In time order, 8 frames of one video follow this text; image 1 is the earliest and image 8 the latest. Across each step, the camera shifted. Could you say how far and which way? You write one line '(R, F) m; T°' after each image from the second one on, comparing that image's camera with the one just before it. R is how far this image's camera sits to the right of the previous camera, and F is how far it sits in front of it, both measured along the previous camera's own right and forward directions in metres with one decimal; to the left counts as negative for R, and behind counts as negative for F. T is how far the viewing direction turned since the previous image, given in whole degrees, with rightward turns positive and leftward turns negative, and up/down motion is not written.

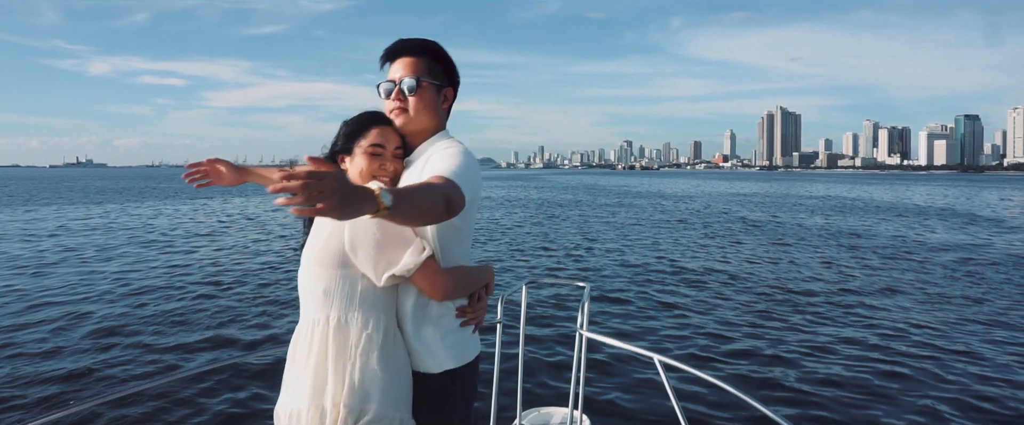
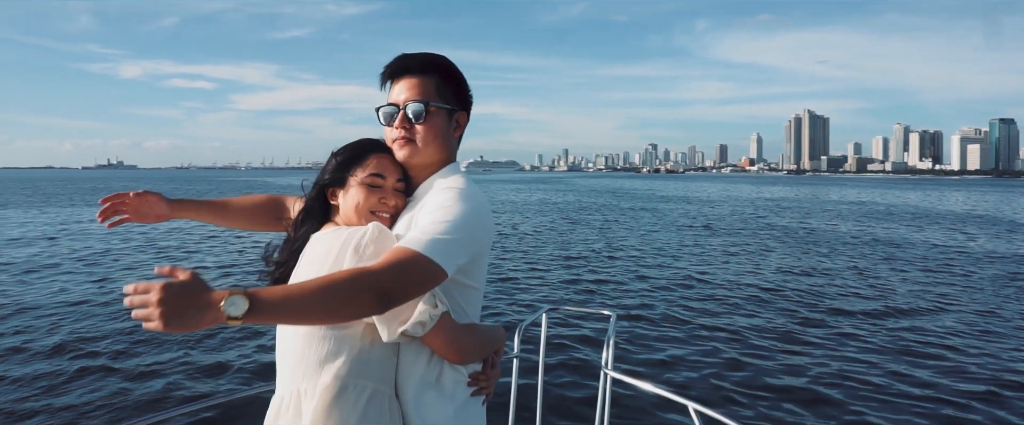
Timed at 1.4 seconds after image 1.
(+0.1, +0.5) m; -2°
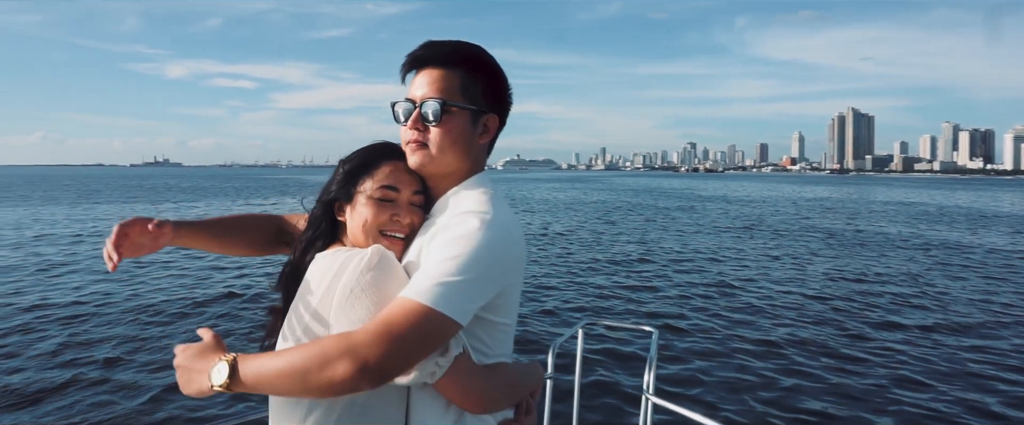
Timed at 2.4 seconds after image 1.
(+0.1, +0.4) m; -3°
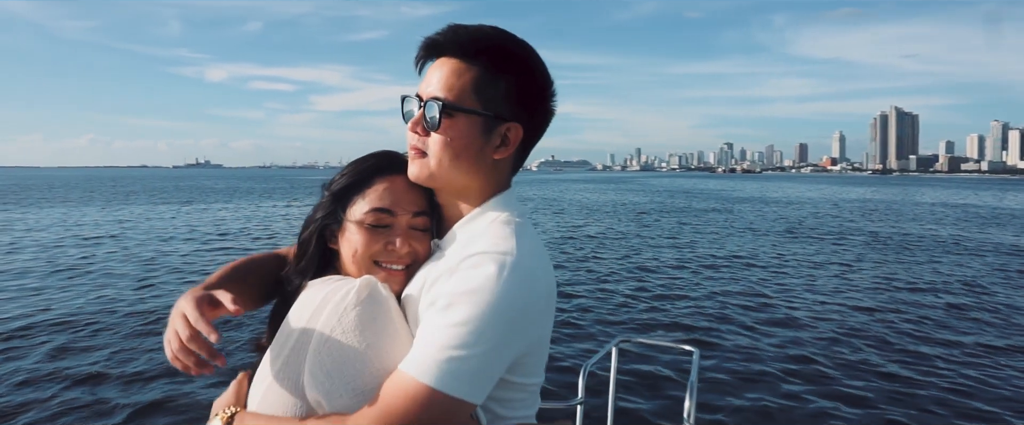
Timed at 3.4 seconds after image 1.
(+0.1, +0.4) m; -3°
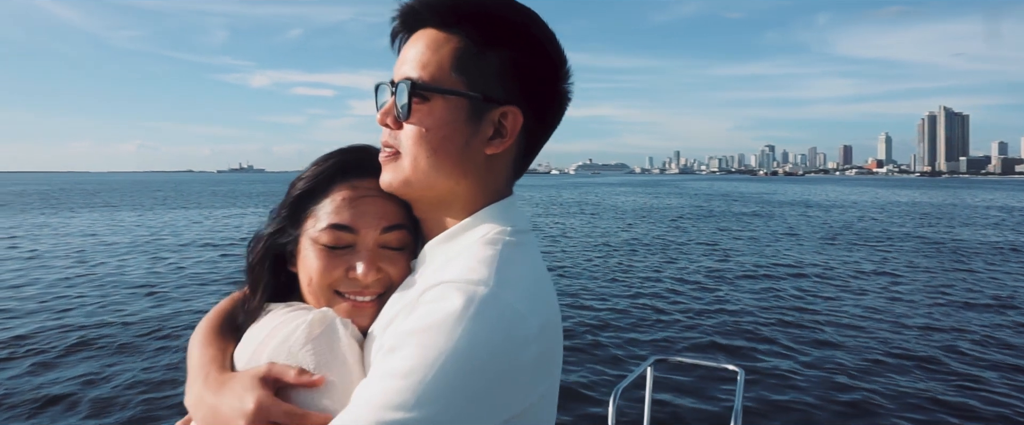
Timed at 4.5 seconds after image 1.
(+0.2, +0.5) m; -3°
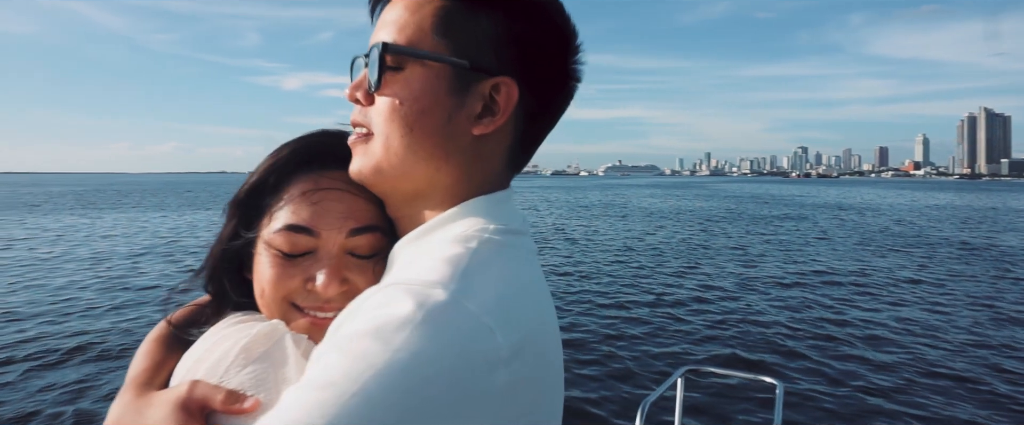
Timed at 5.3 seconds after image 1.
(+0.1, +0.3) m; -2°
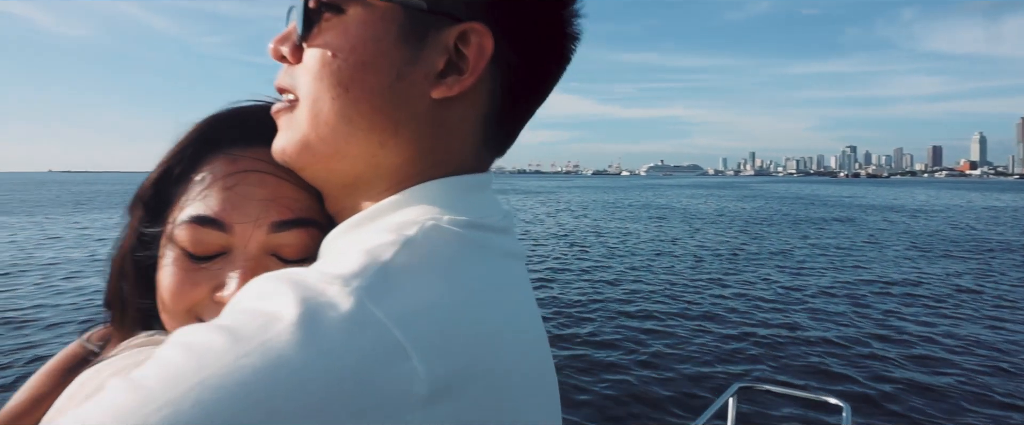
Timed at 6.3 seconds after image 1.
(+0.1, +0.5) m; -3°
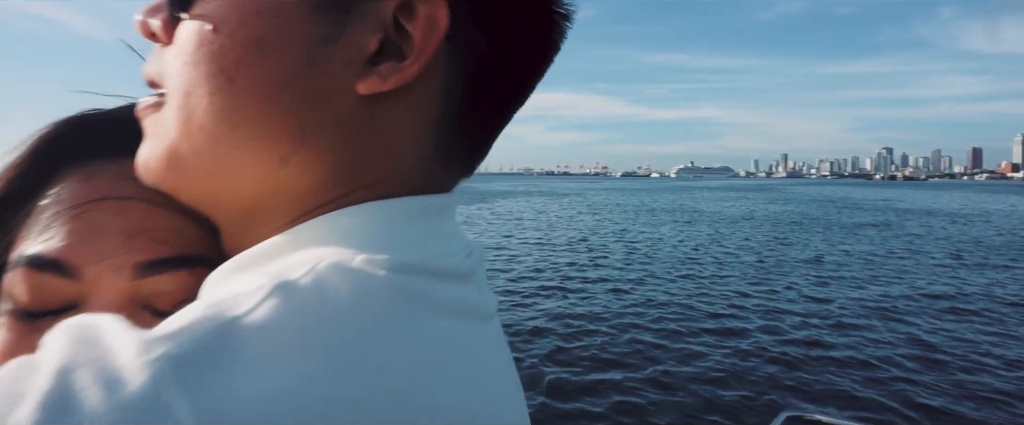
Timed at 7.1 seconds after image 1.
(+0.1, +0.4) m; -2°
